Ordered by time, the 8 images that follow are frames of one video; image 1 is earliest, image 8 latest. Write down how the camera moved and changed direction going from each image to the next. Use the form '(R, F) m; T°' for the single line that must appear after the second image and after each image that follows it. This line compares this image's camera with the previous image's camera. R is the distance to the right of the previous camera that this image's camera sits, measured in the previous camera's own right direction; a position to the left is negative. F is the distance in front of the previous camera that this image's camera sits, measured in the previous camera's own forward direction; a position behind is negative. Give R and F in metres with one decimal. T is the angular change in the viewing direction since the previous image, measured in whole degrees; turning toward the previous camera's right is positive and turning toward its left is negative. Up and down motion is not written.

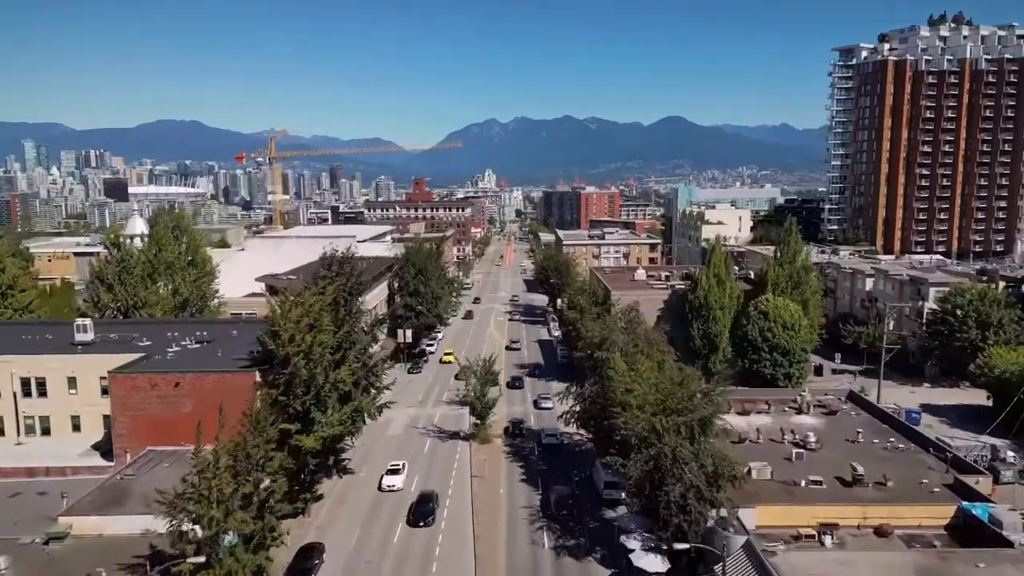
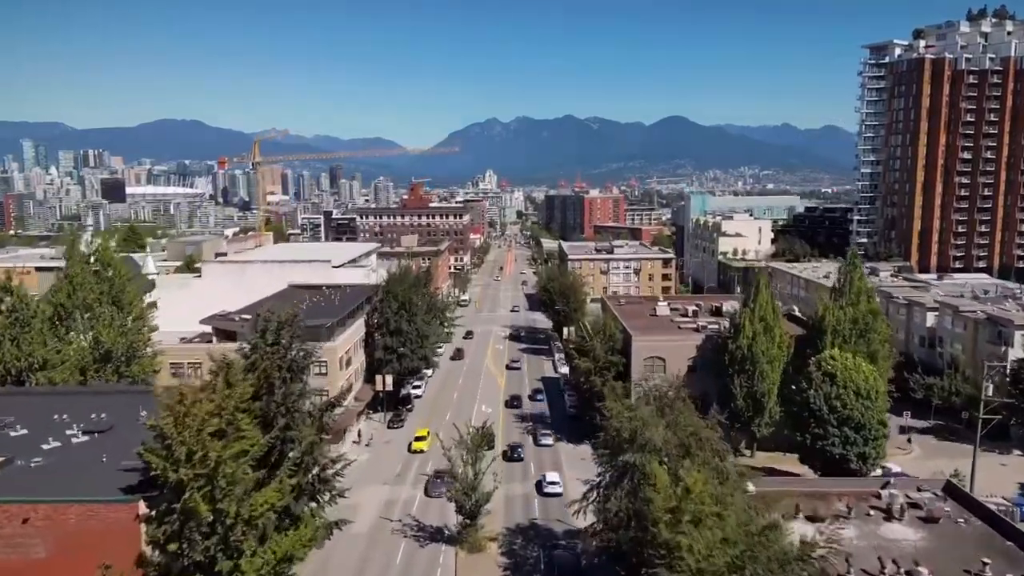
(+0.1, +6.6) m; 0°
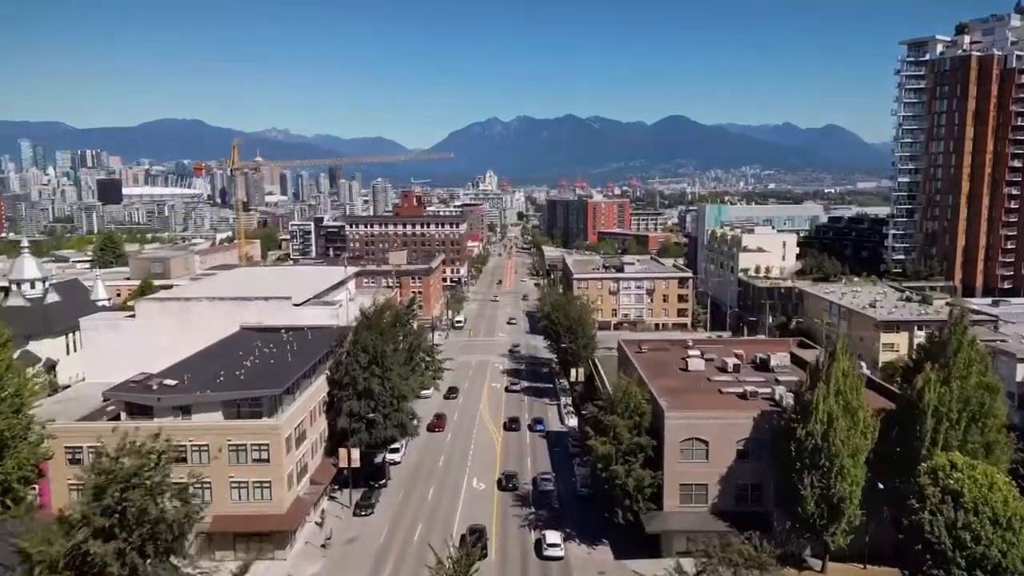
(+0.1, +7.1) m; 0°
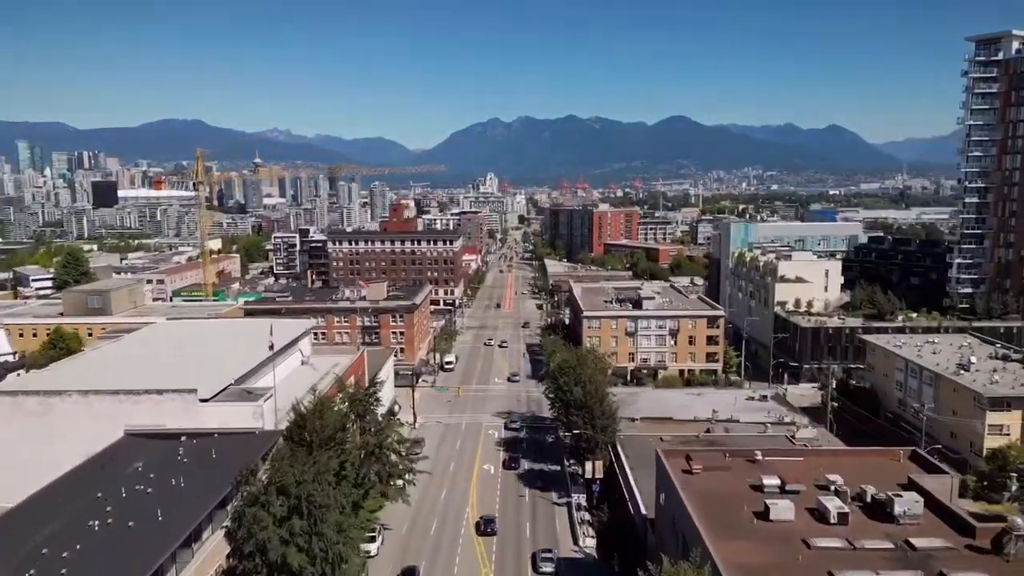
(+0.2, +9.9) m; 0°
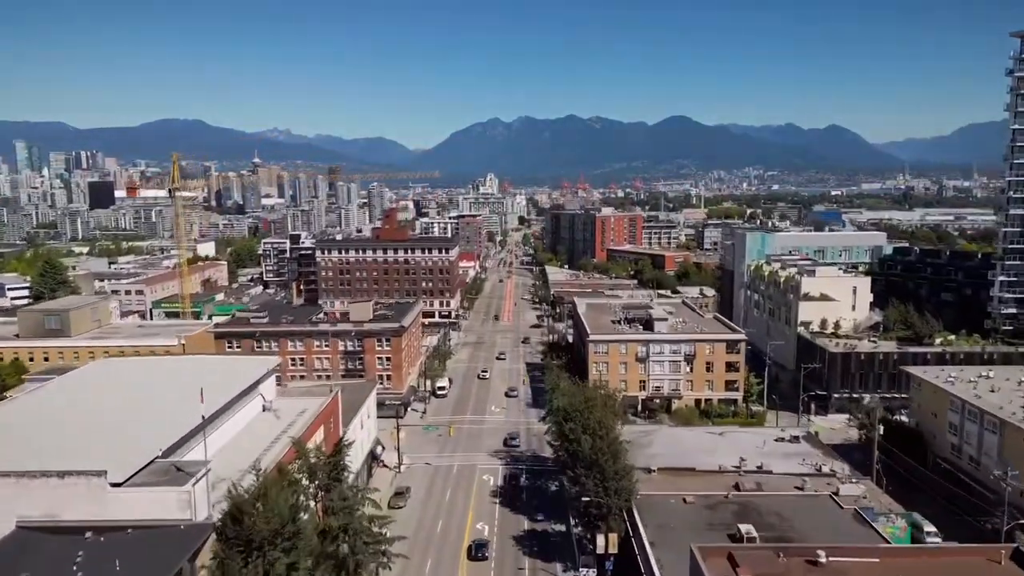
(+0.1, +5.2) m; 0°
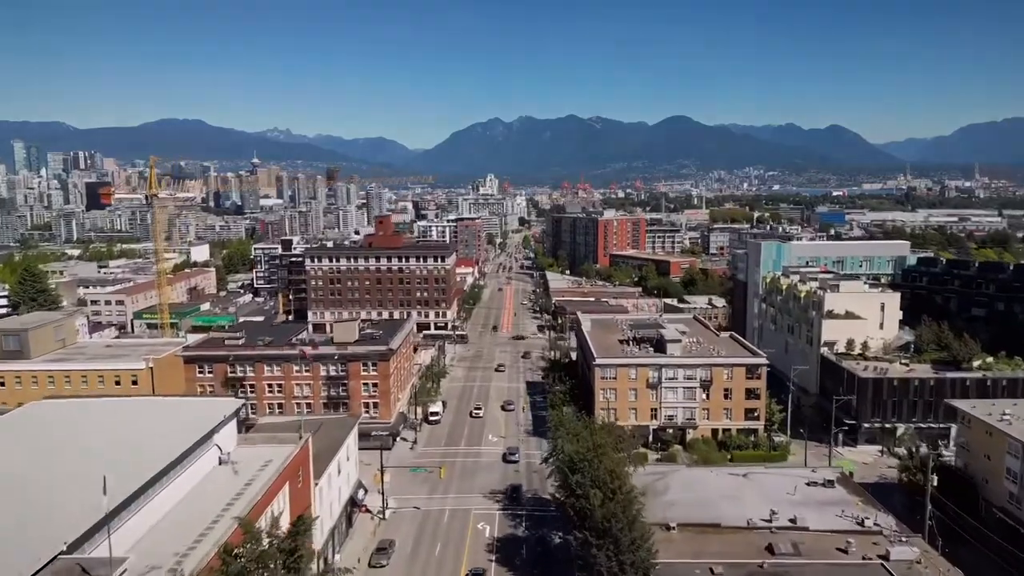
(+0.1, +4.4) m; 0°
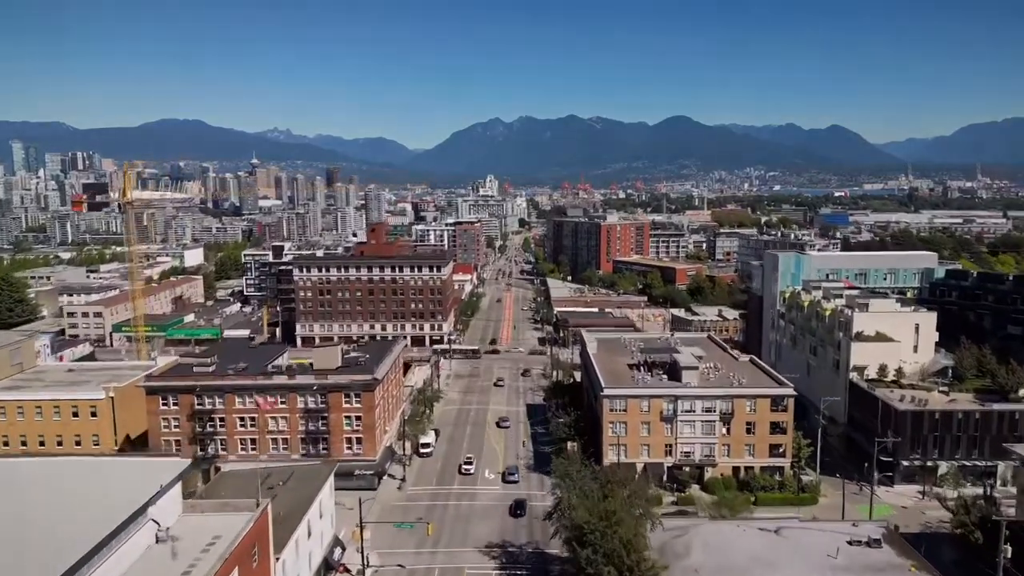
(+0.1, +4.5) m; 0°
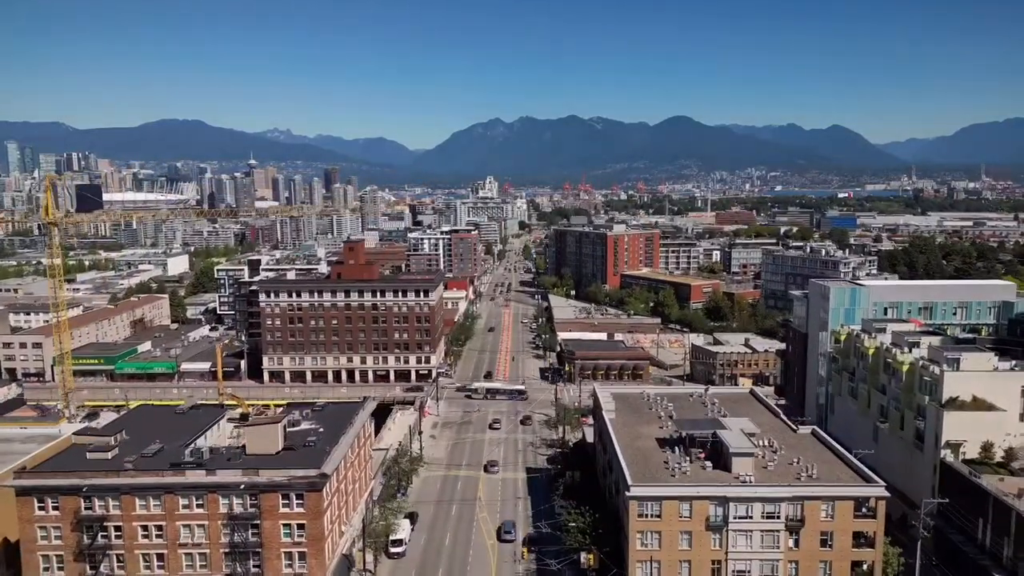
(+0.2, +10.3) m; 0°
